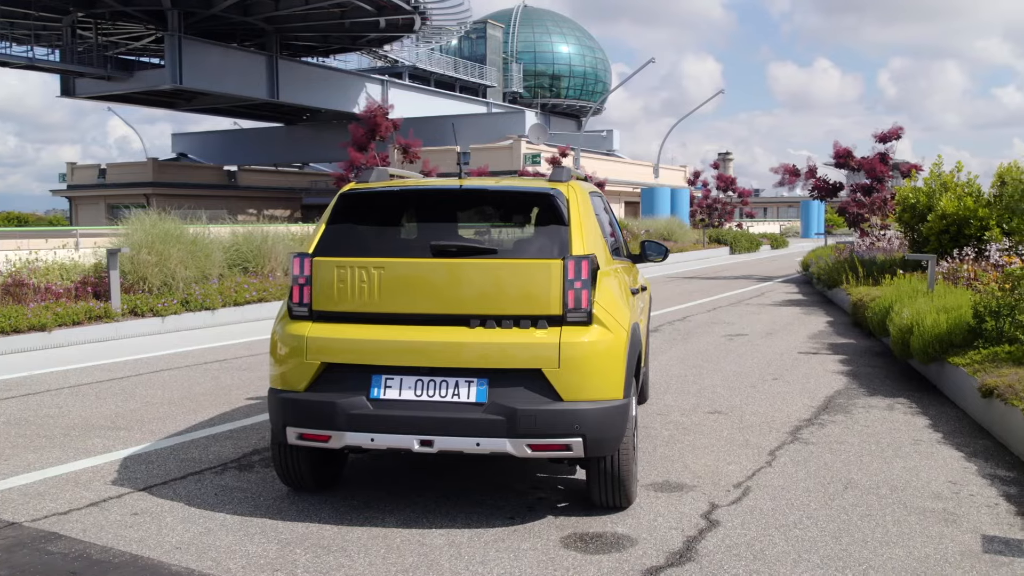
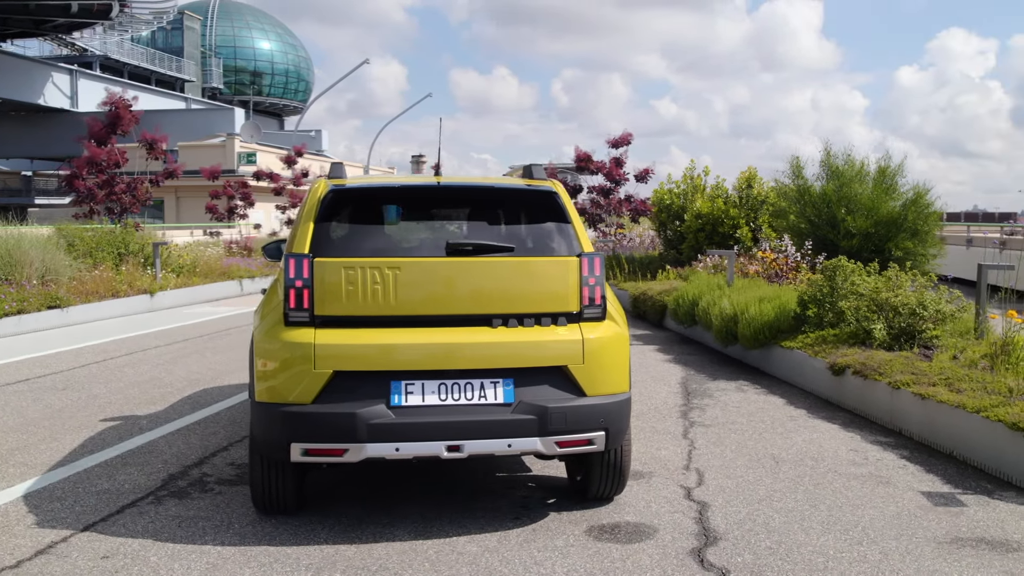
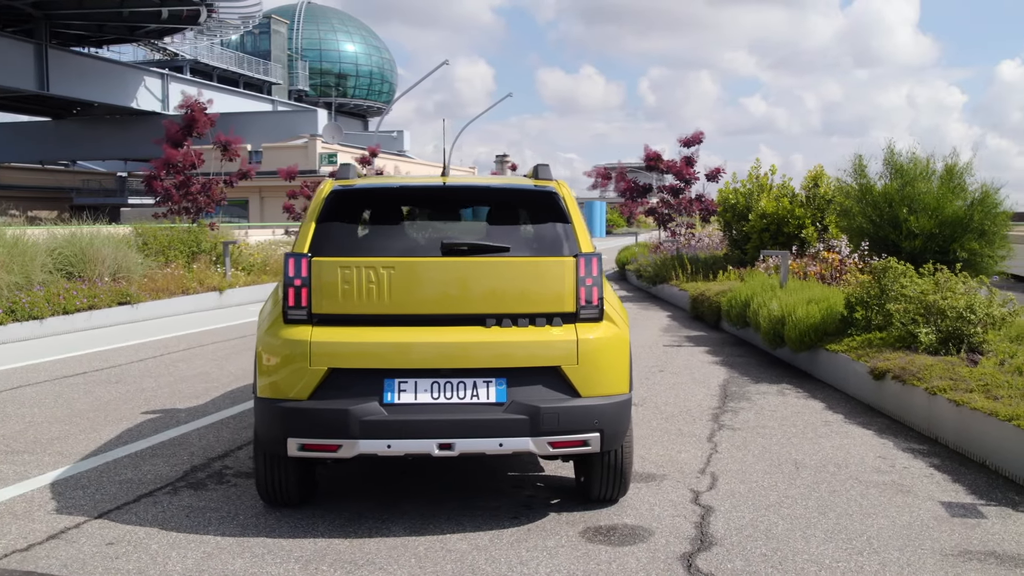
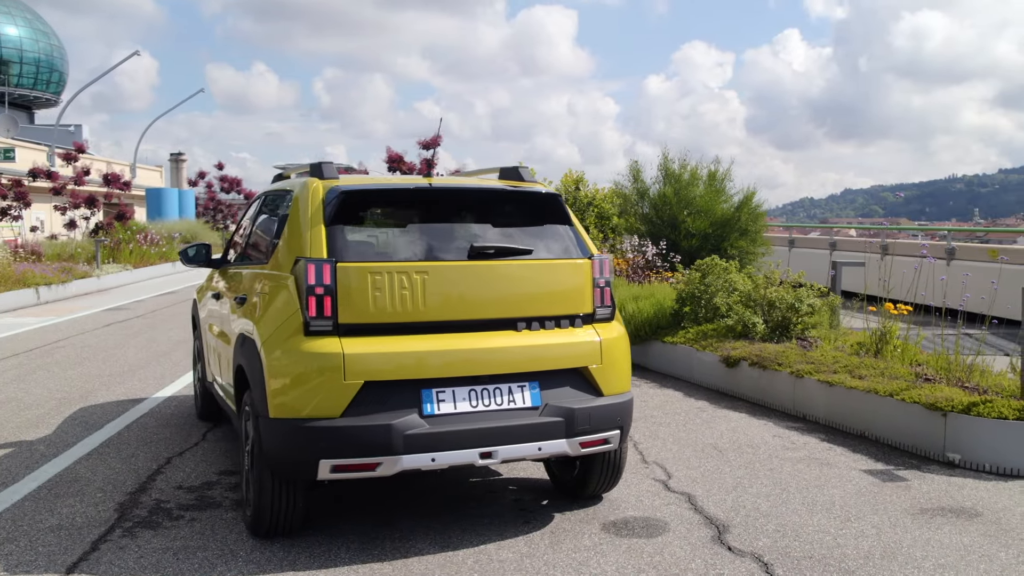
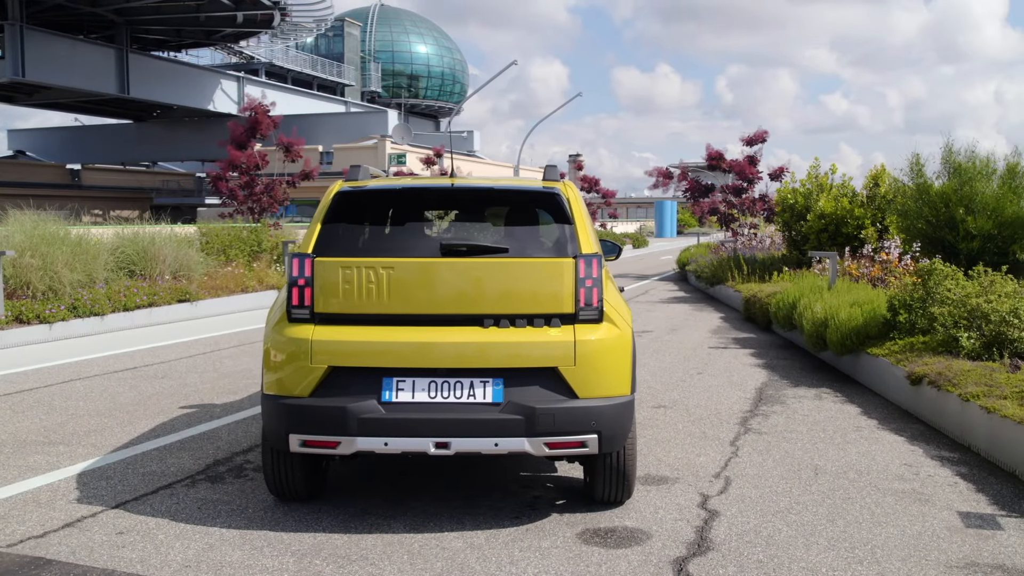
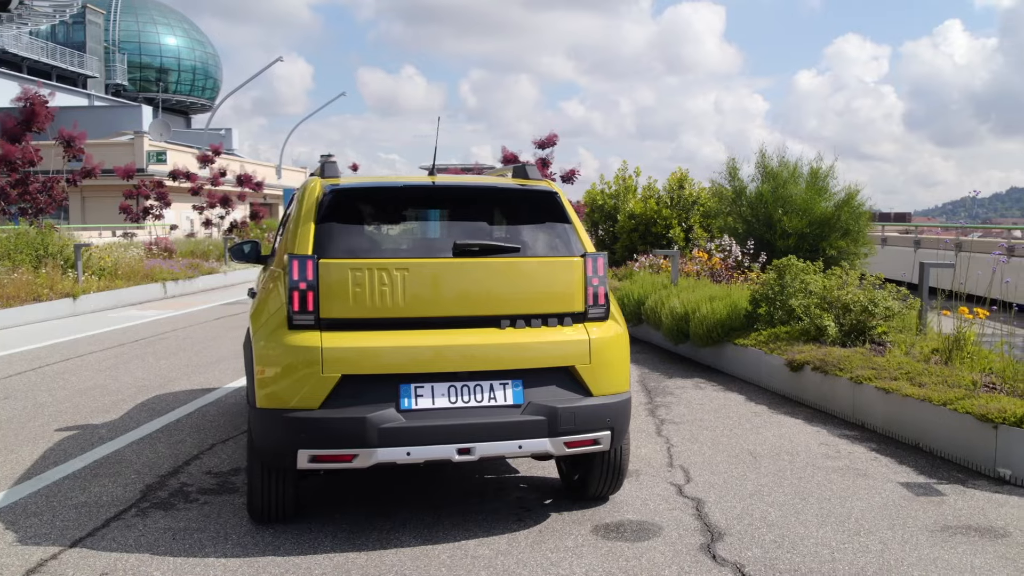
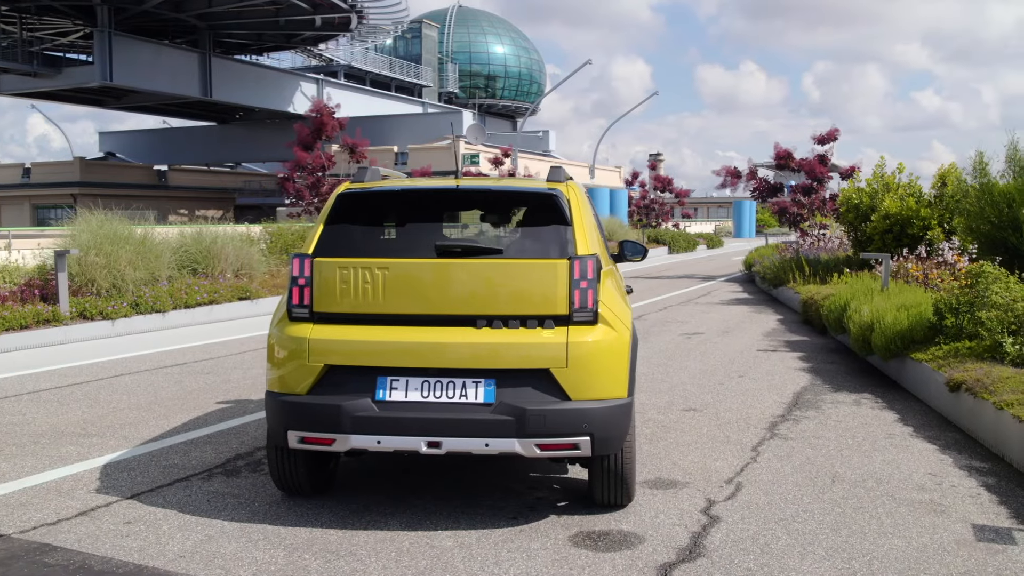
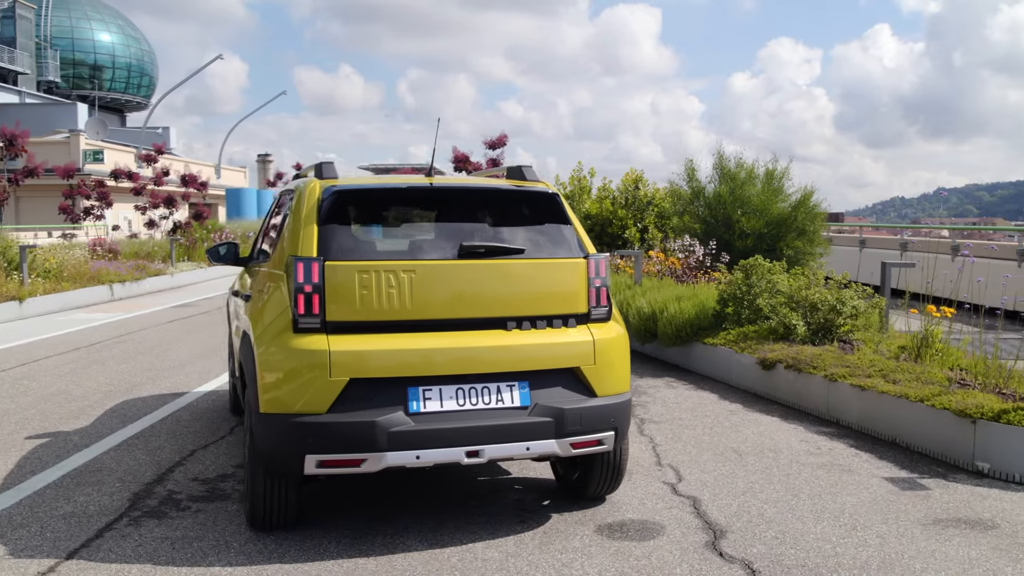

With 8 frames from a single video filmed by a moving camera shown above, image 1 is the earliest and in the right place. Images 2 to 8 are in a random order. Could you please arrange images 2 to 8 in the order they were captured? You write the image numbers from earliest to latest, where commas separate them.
7, 5, 3, 2, 6, 8, 4
